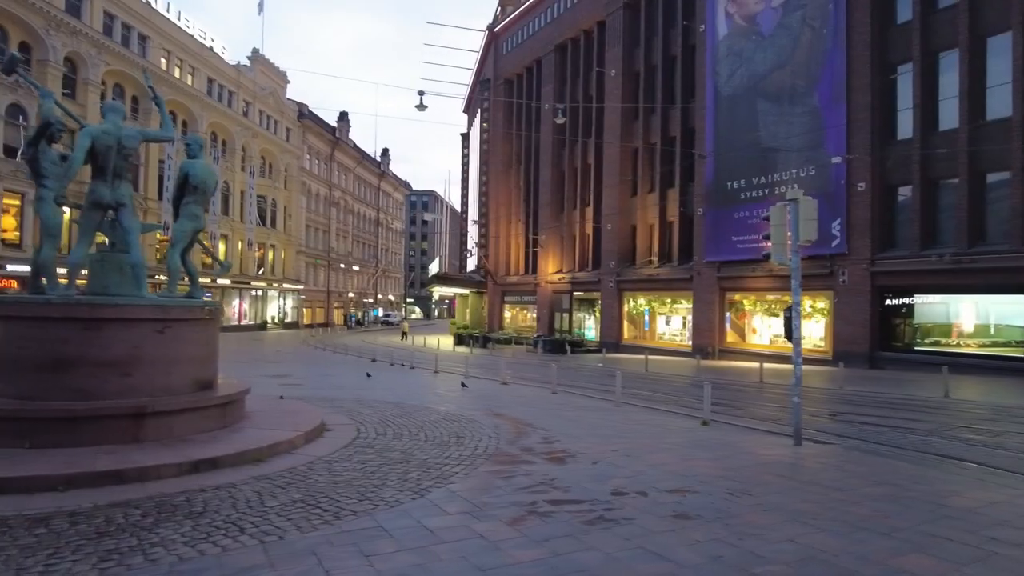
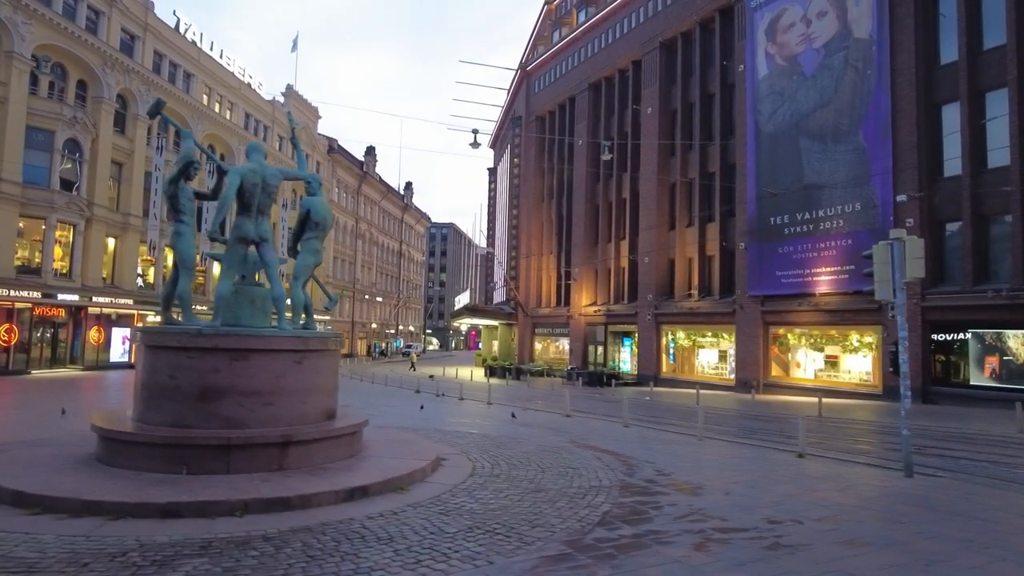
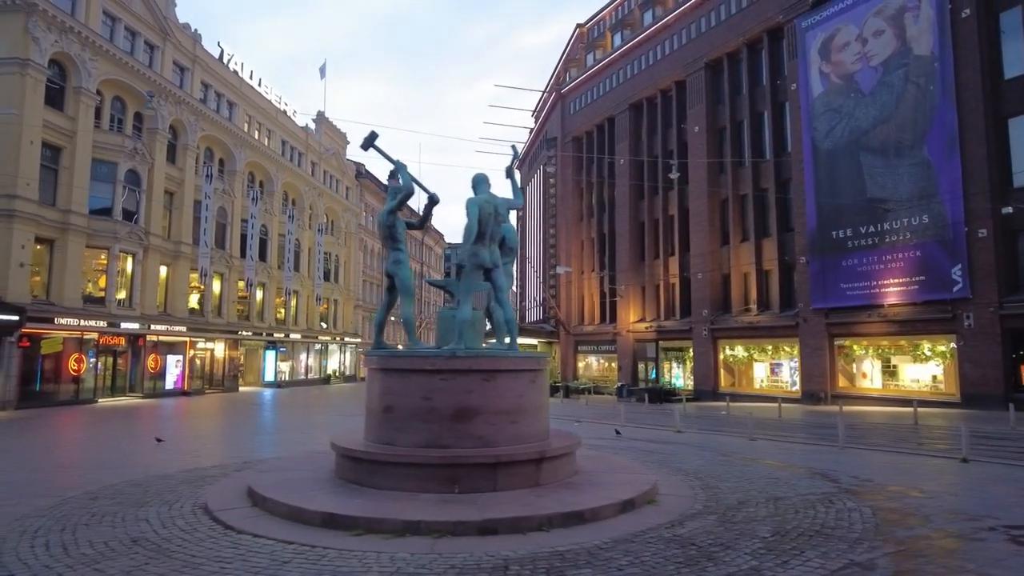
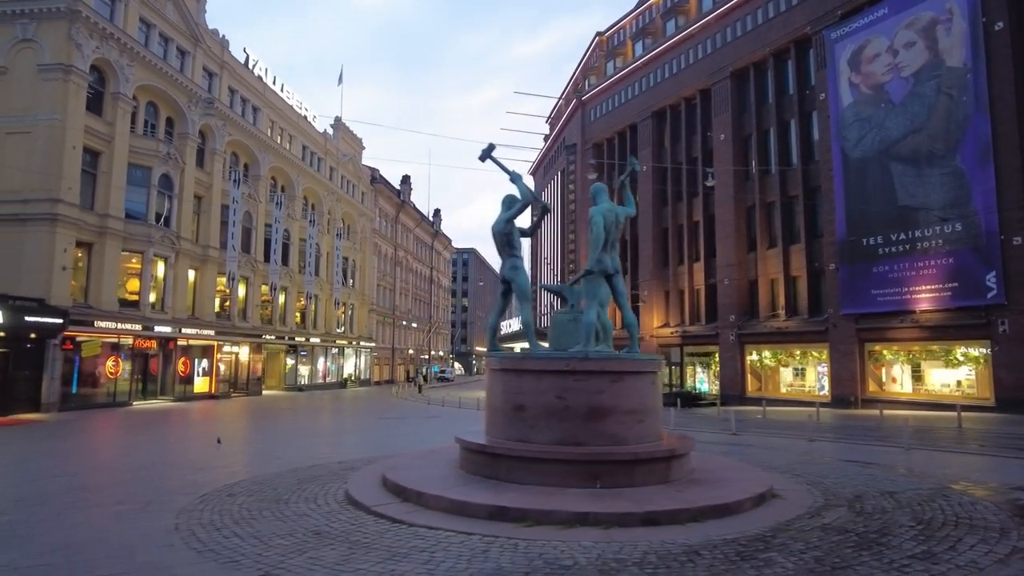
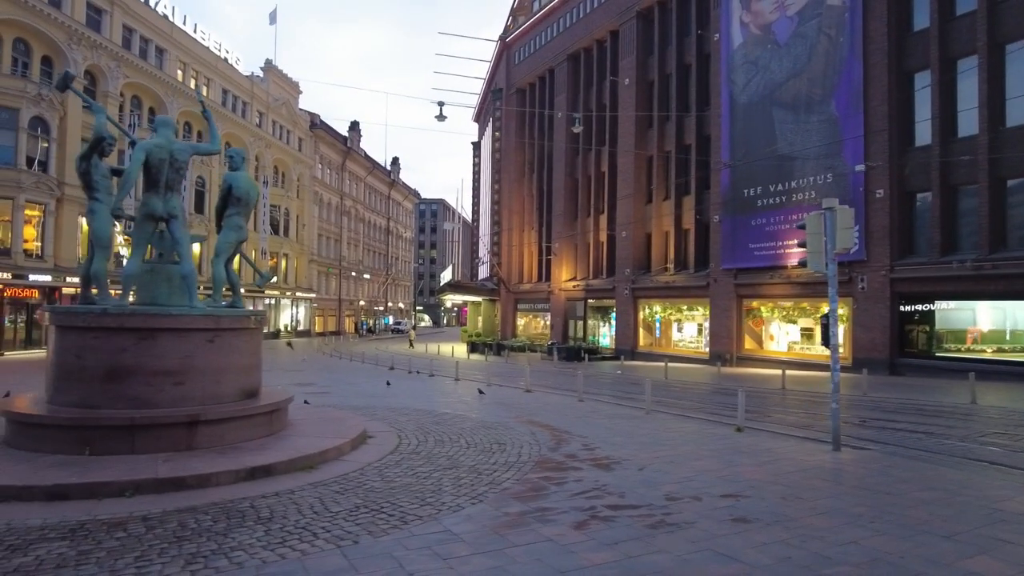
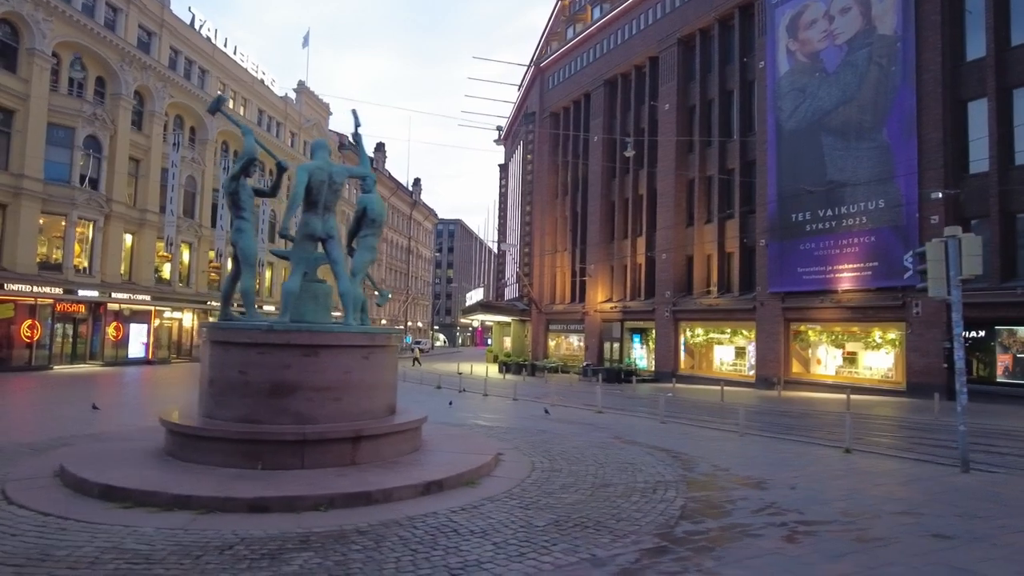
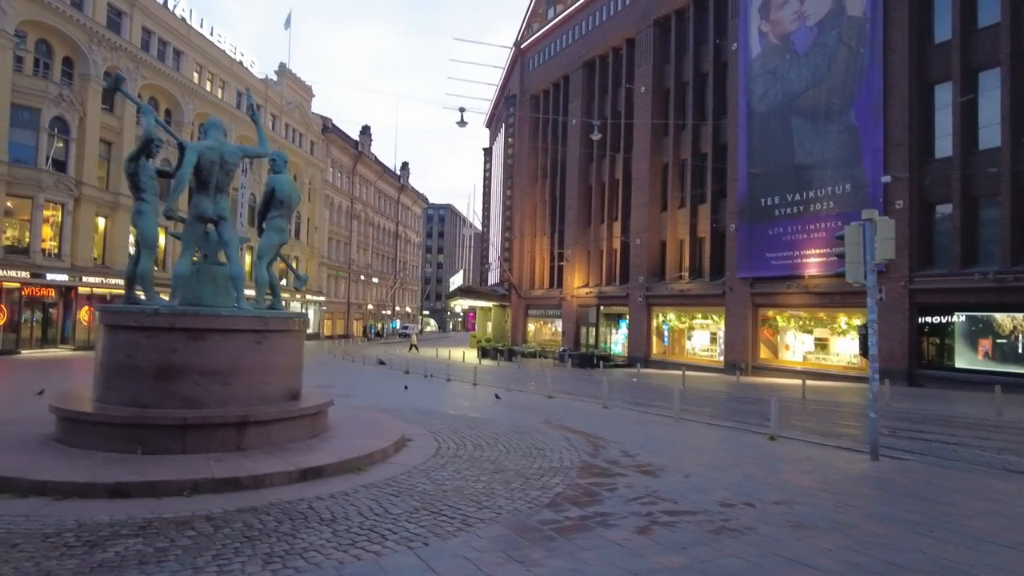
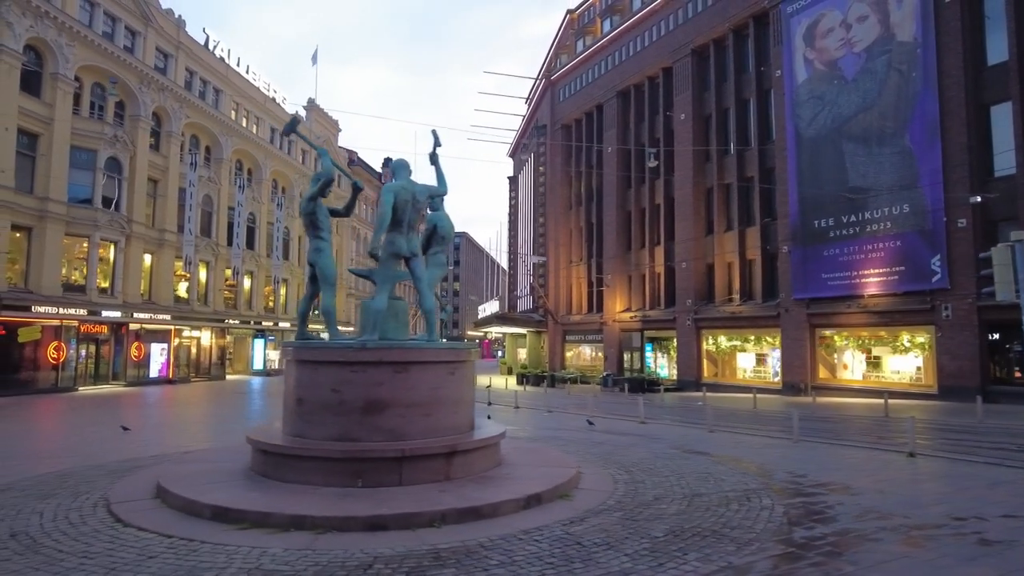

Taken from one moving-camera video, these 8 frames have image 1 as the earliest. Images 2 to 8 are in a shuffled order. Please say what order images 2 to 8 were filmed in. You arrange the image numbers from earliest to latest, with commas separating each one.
5, 7, 2, 6, 8, 3, 4
